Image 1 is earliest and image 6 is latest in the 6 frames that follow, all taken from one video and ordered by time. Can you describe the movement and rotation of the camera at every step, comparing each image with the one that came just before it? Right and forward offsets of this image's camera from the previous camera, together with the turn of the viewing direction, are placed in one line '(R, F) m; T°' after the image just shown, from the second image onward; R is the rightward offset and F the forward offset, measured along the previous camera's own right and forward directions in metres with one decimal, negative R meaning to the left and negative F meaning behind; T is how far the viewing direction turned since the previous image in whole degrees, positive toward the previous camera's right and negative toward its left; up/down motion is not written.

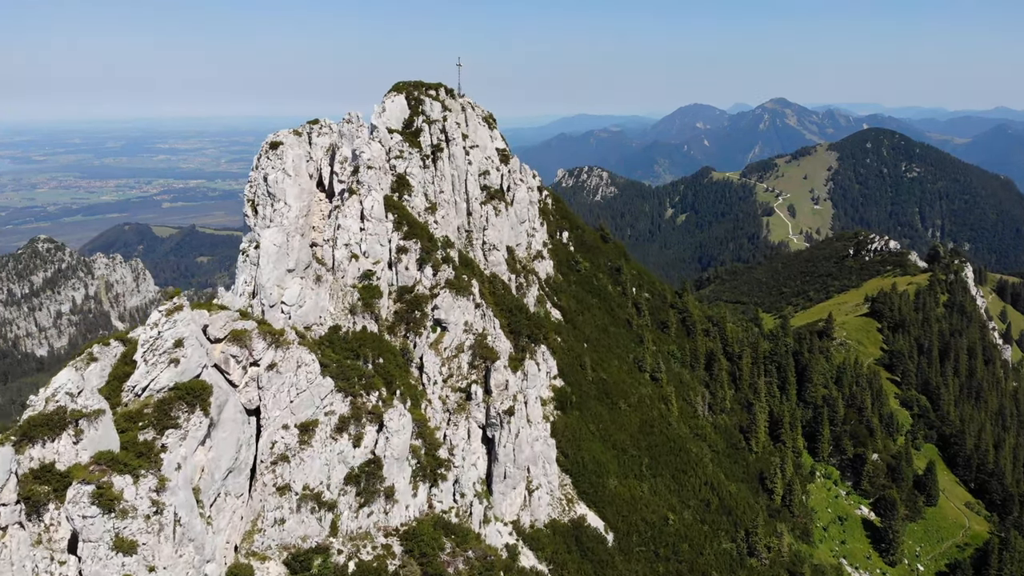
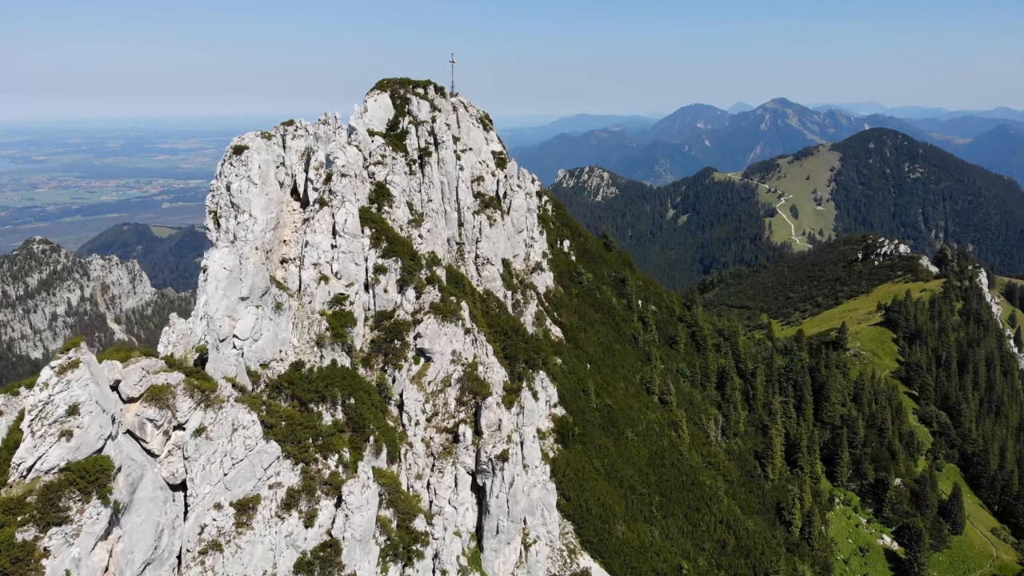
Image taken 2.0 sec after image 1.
(+0.6, +8.1) m; 0°
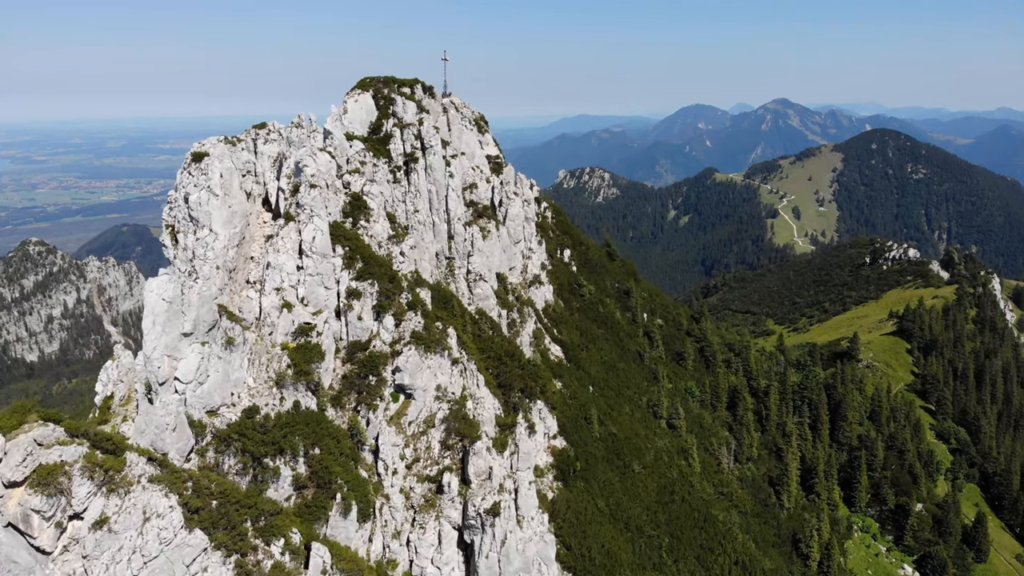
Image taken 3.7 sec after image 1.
(+0.7, +7.0) m; 0°
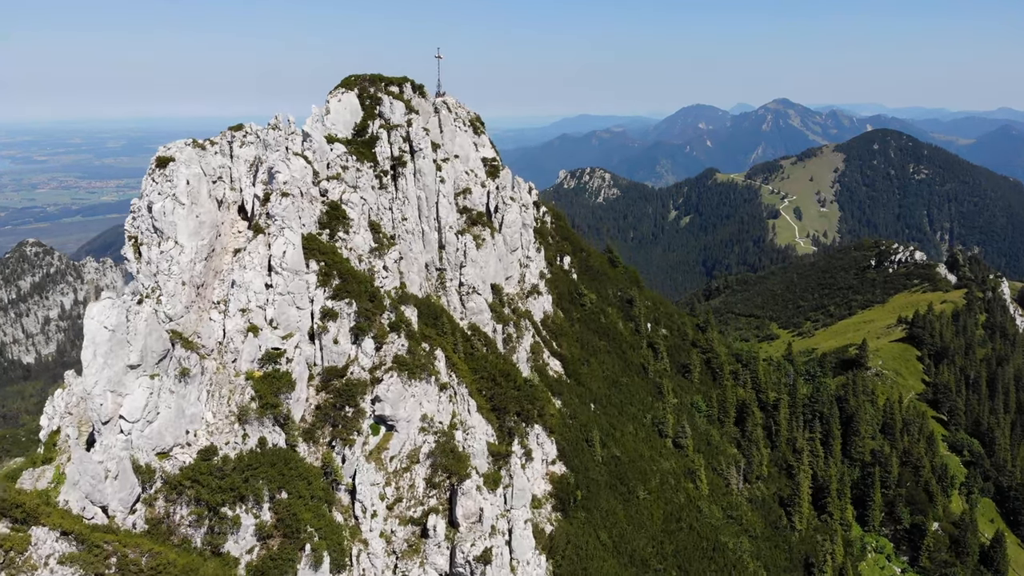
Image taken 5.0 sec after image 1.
(+0.5, +4.9) m; 0°
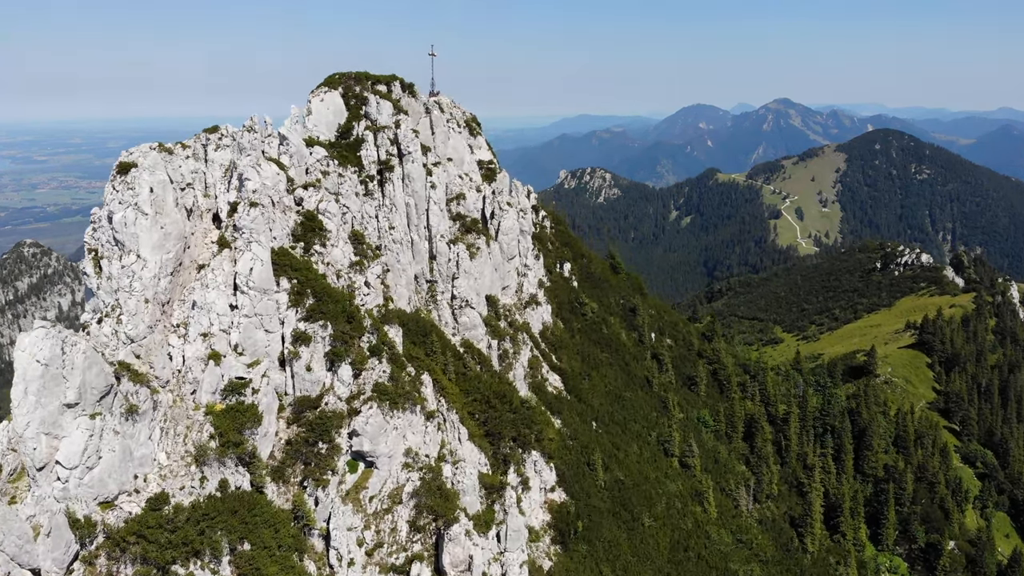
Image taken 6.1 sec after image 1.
(+0.5, +4.4) m; 0°
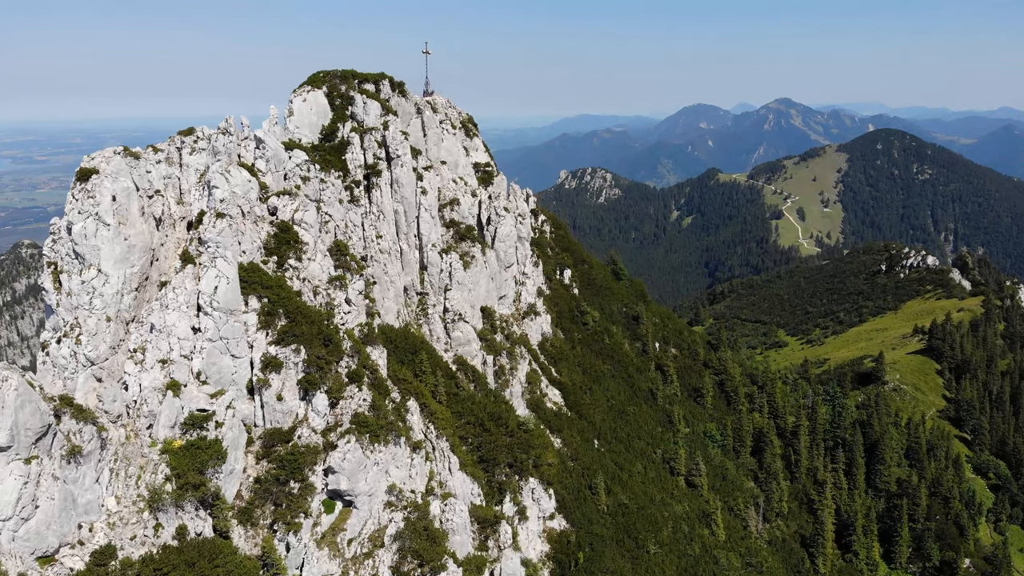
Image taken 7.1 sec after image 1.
(+0.4, +3.8) m; 0°
